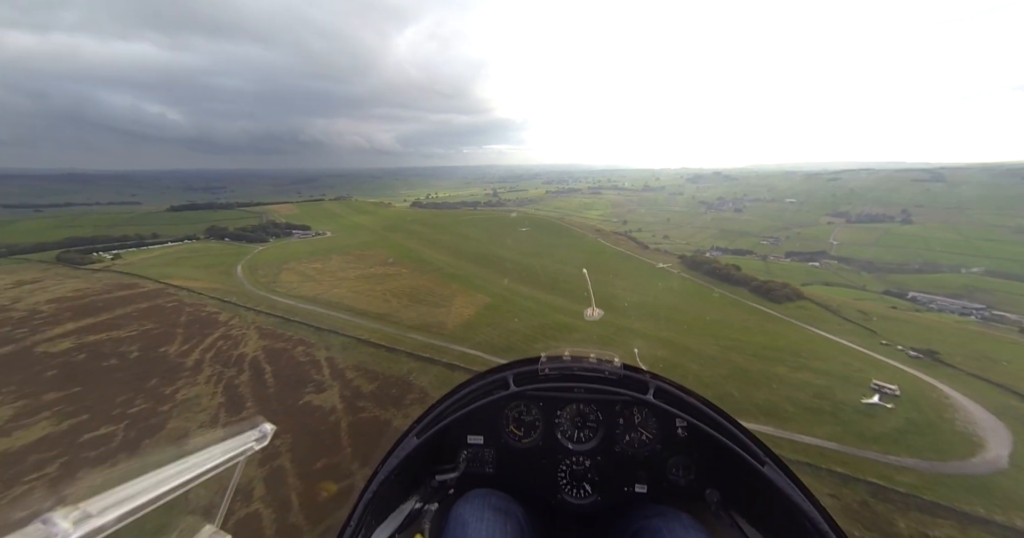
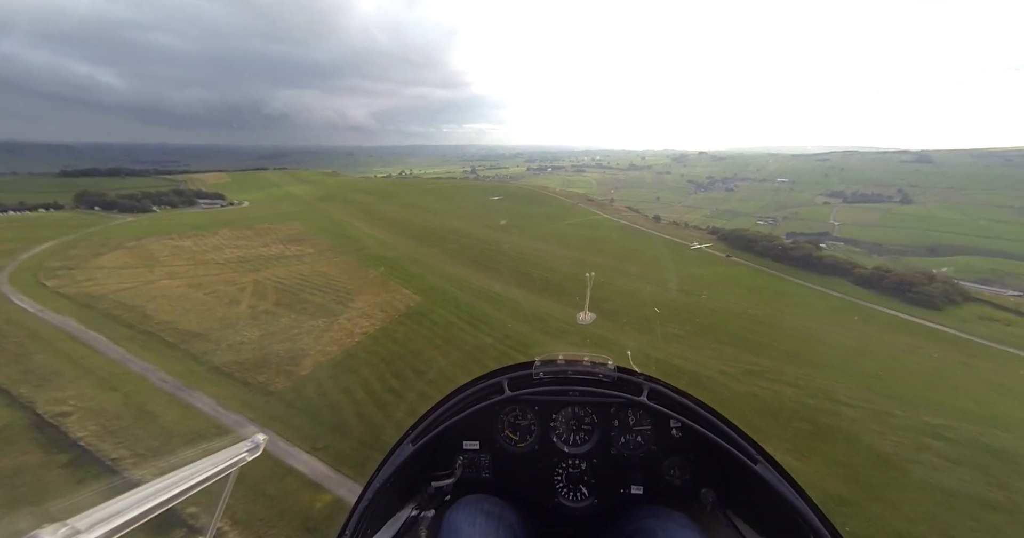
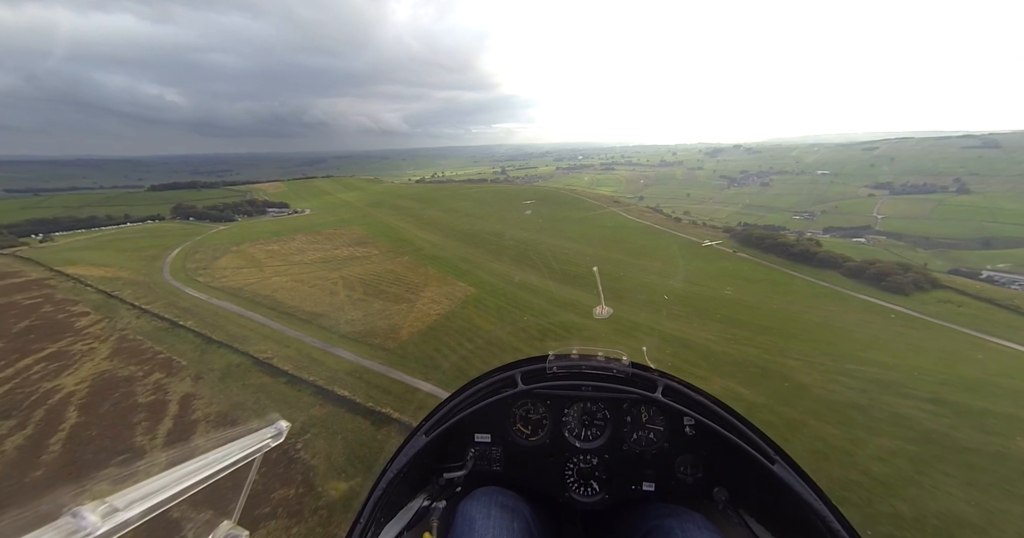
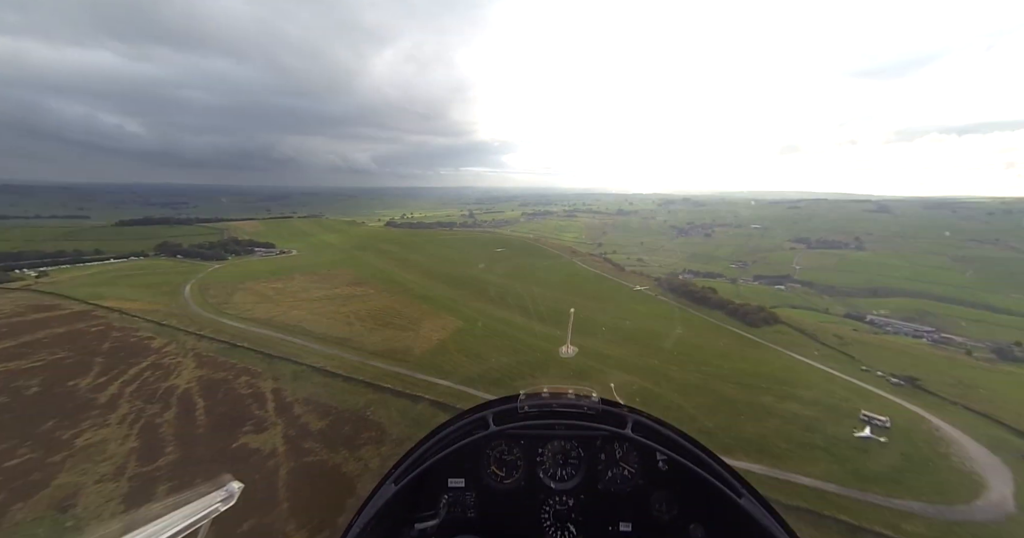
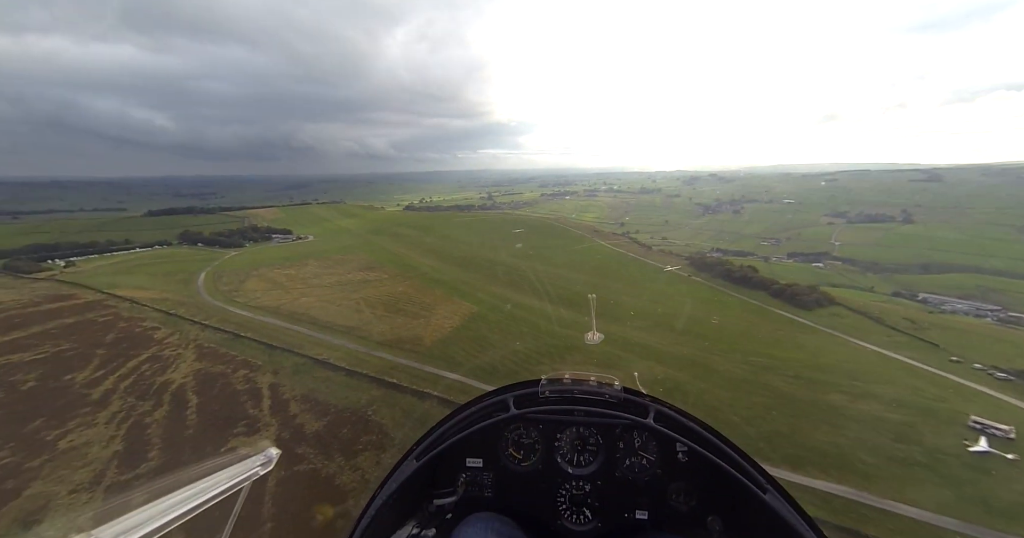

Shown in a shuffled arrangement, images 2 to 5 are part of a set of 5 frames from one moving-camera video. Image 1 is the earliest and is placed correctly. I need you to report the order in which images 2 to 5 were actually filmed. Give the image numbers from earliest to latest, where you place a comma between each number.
4, 5, 3, 2
